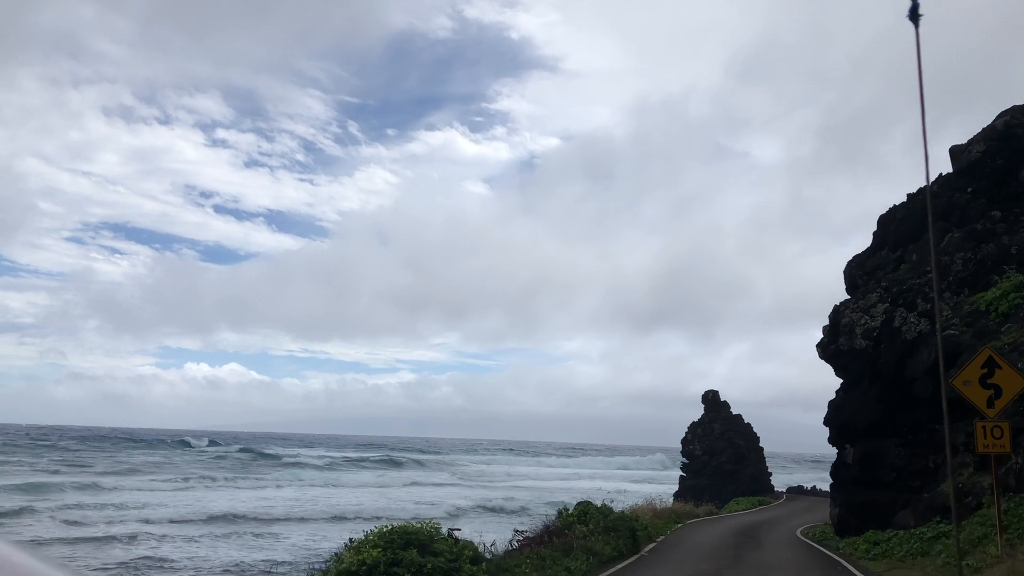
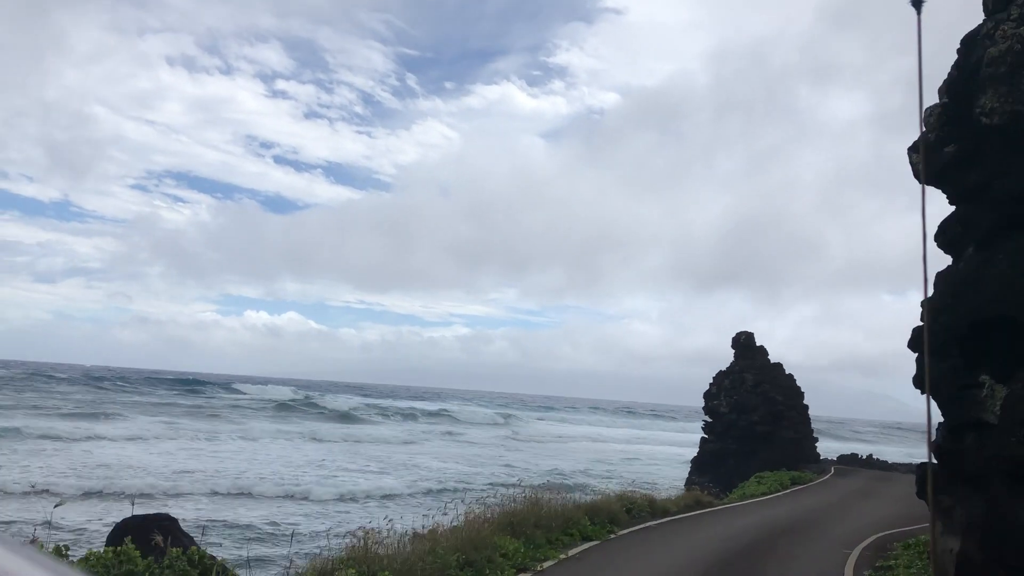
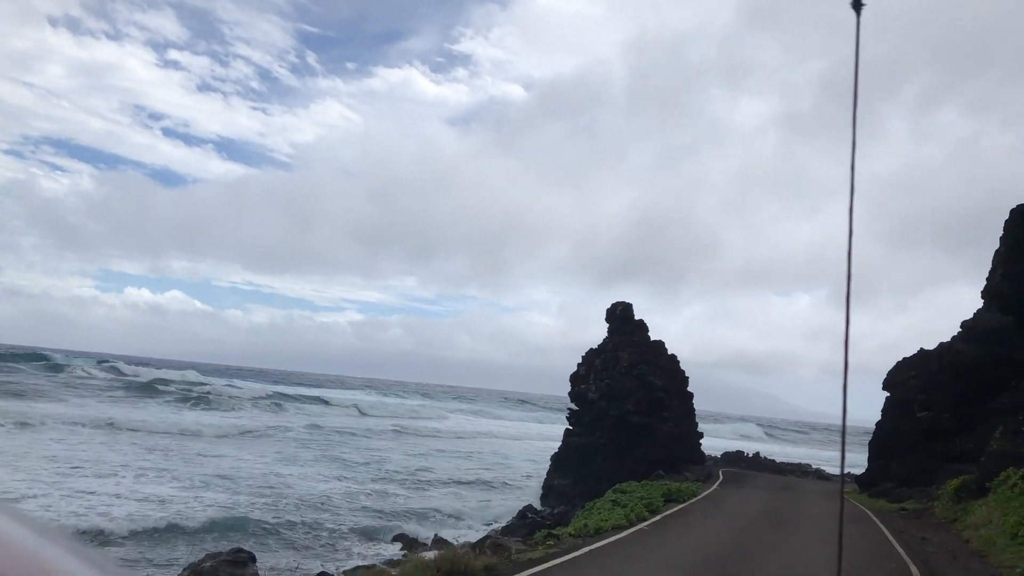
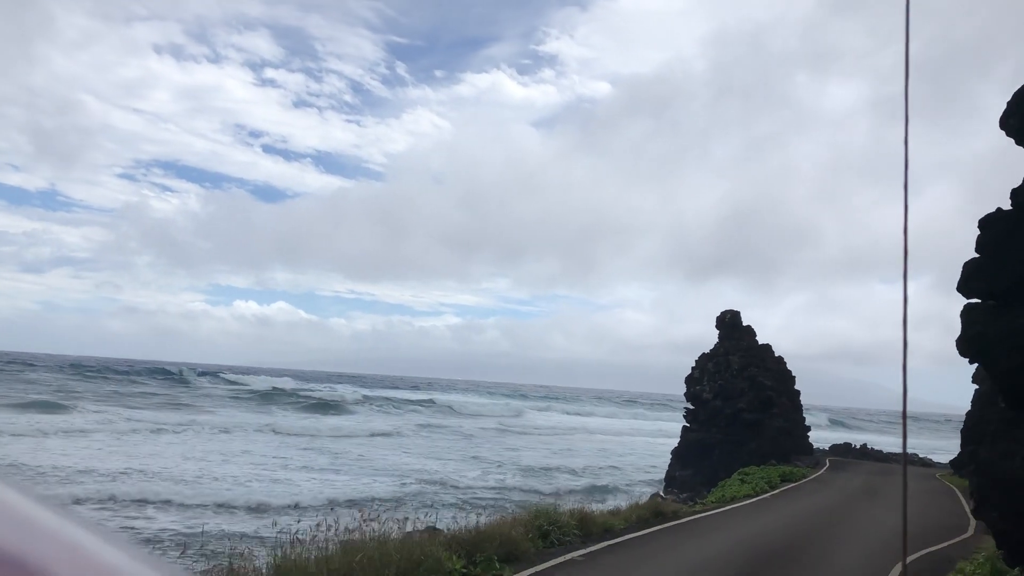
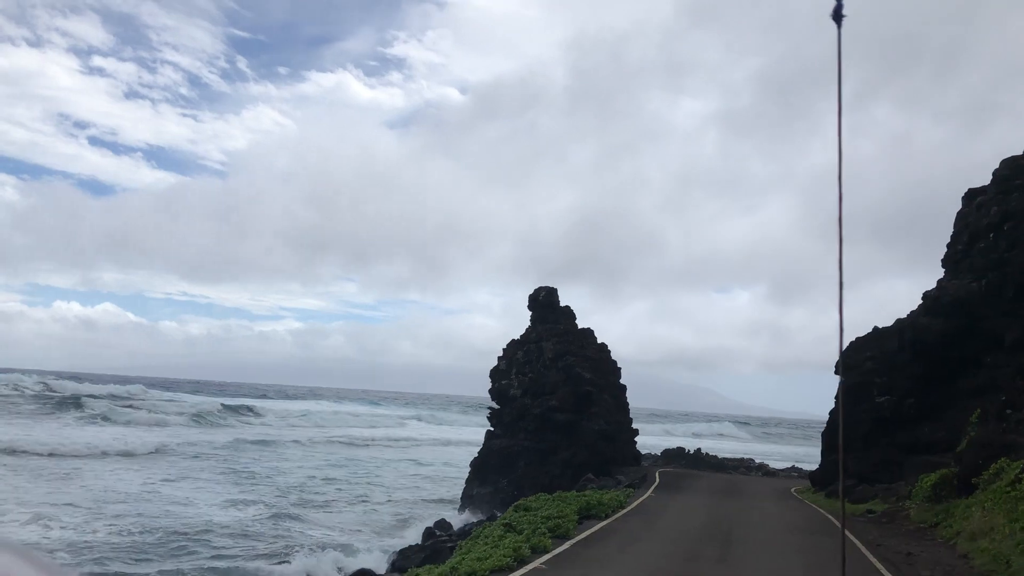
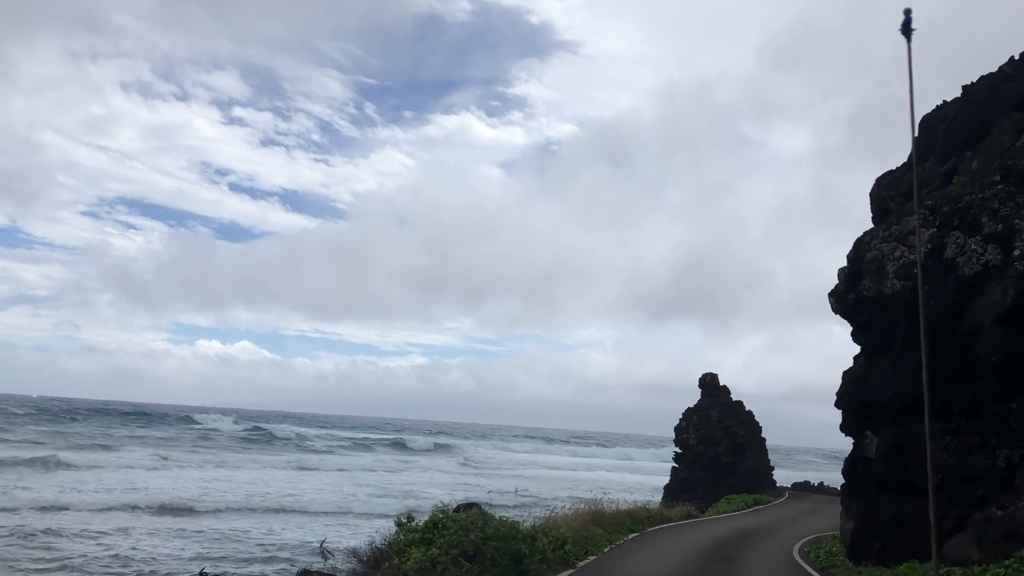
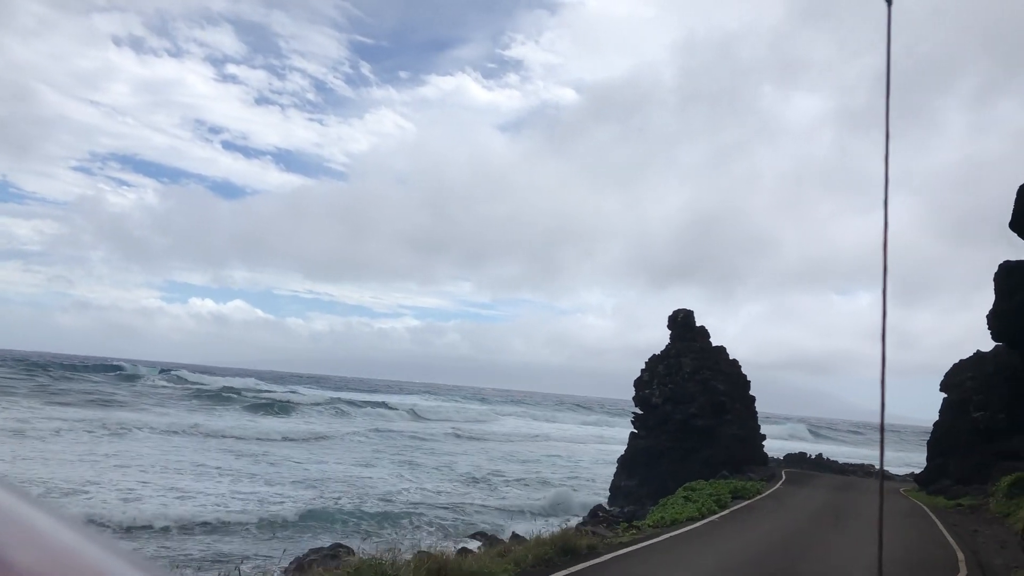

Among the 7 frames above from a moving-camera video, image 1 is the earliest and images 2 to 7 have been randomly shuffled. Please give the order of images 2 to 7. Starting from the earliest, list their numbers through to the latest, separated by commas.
6, 2, 4, 7, 3, 5
